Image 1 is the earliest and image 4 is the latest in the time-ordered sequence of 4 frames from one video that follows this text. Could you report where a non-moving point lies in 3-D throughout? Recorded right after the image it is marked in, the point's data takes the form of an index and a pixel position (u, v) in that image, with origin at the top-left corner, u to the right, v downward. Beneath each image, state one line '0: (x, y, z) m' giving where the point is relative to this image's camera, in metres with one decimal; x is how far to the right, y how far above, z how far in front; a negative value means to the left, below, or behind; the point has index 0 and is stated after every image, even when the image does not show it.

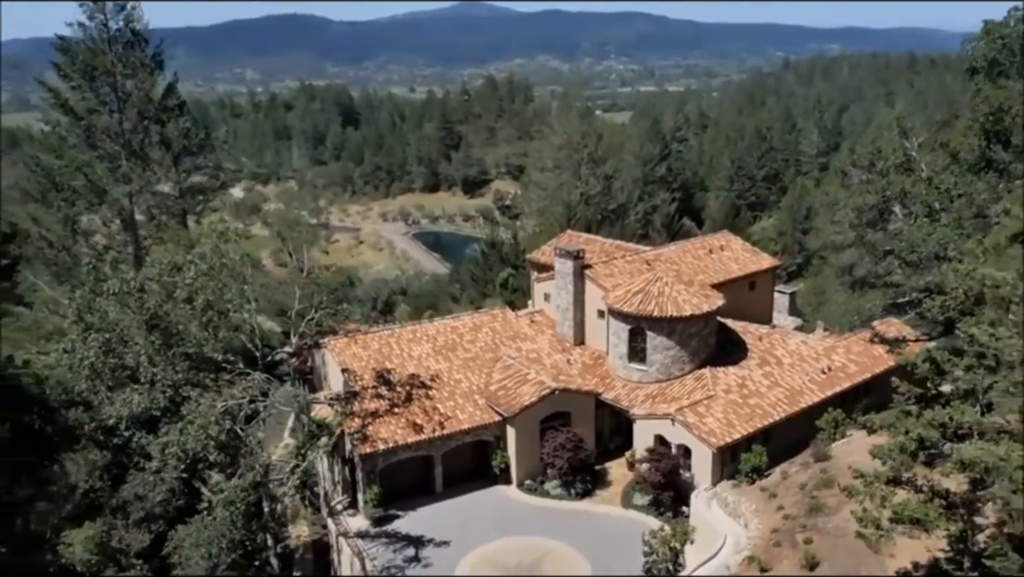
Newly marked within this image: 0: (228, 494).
0: (-5.6, -4.1, +18.9) m
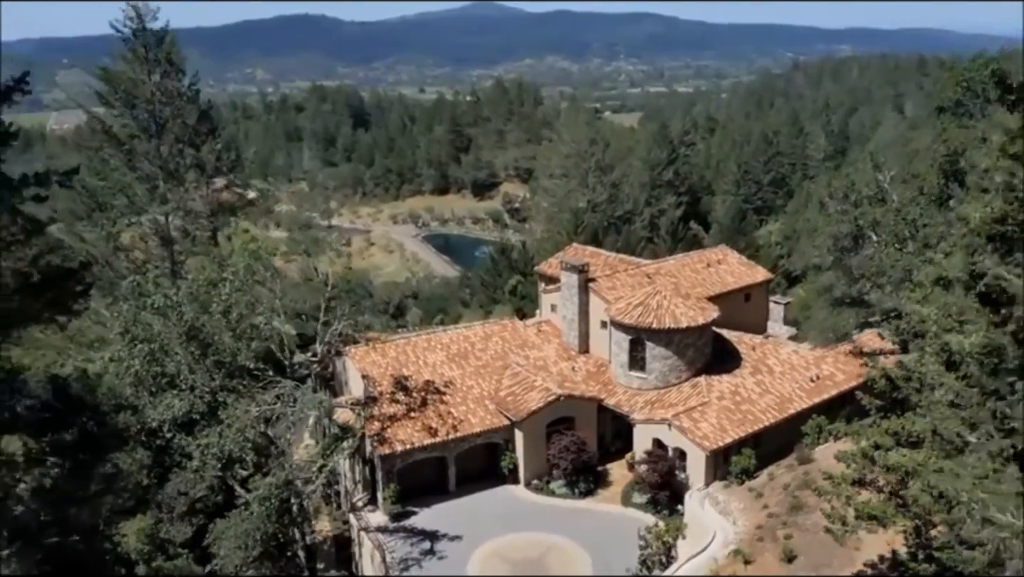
0: (-5.4, -4.4, +20.8) m
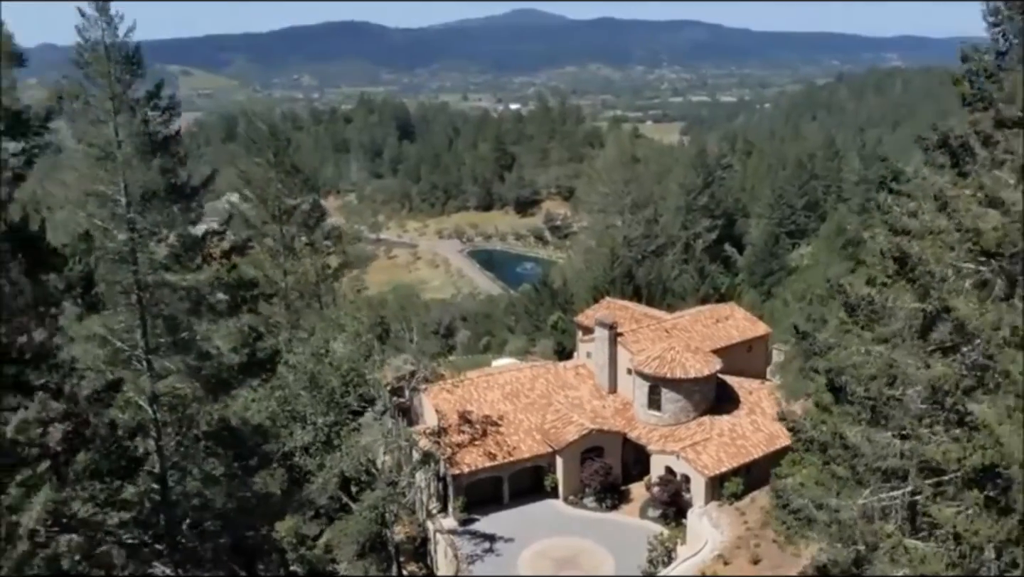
0: (-4.2, -6.3, +28.1) m
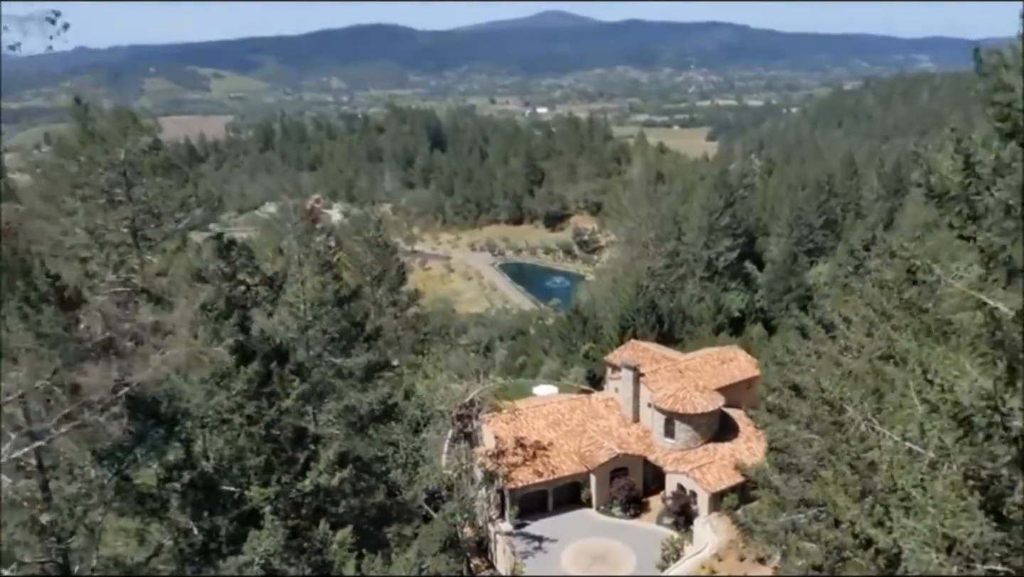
0: (-2.5, -8.5, +36.8) m
